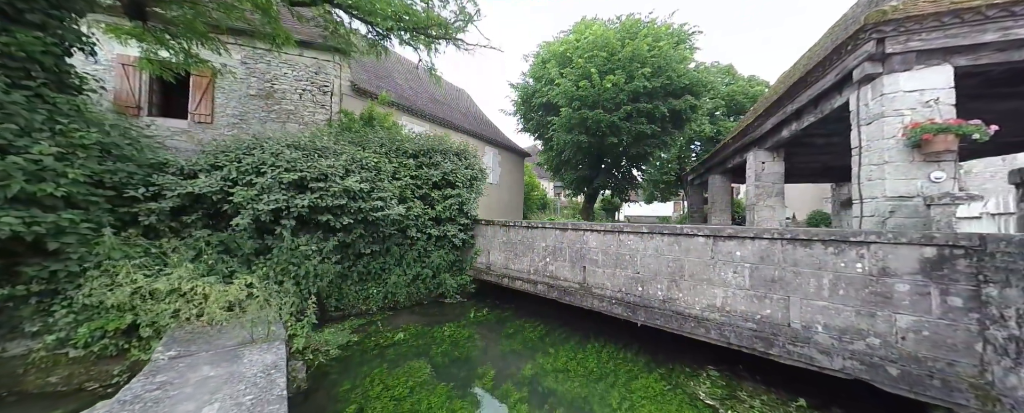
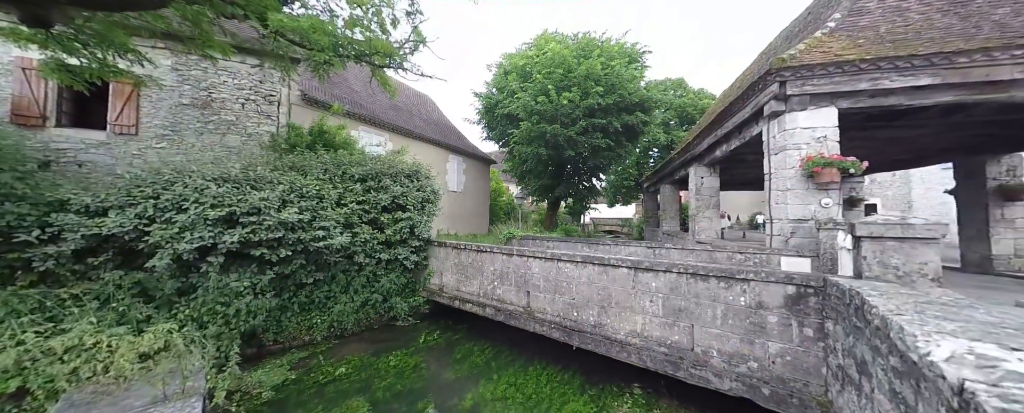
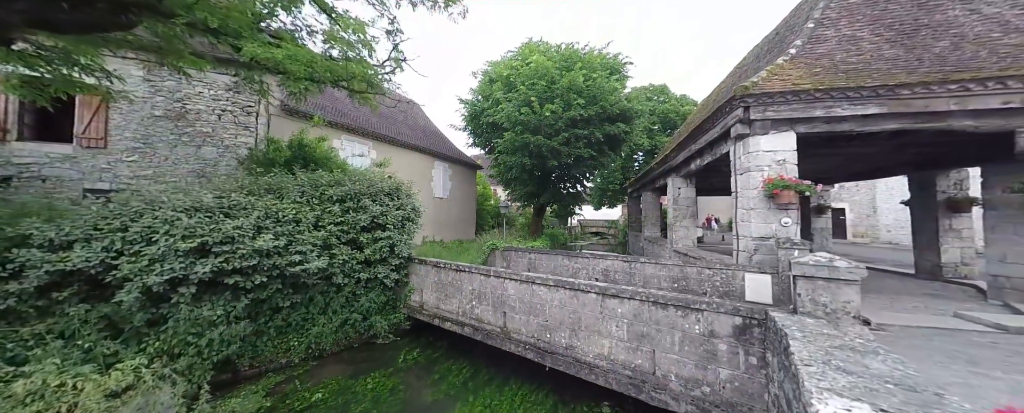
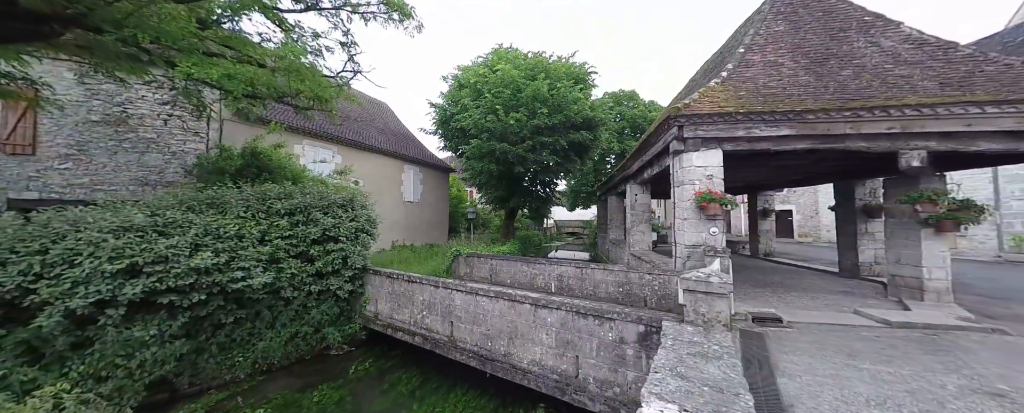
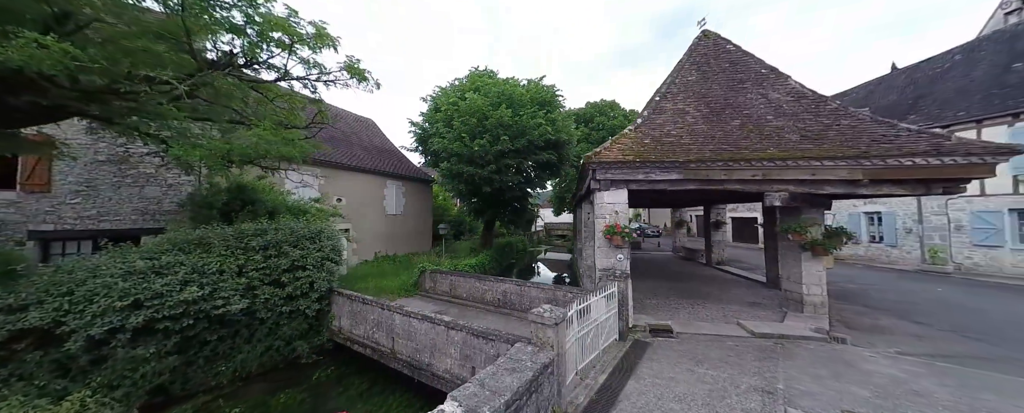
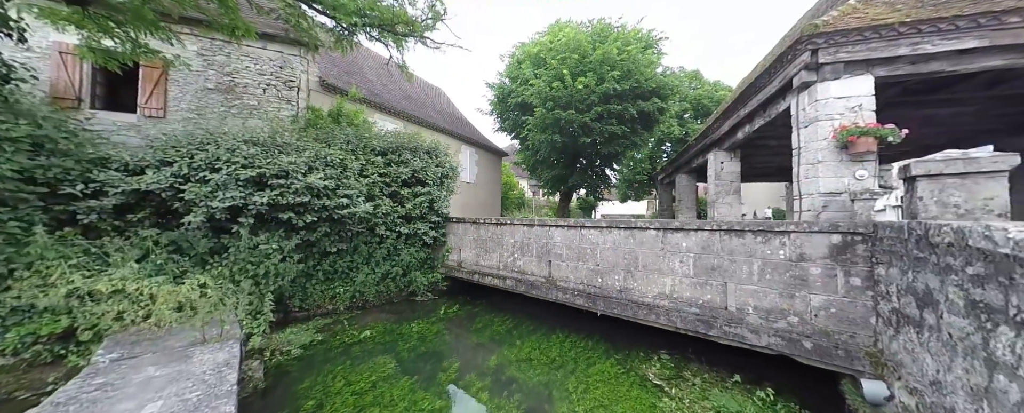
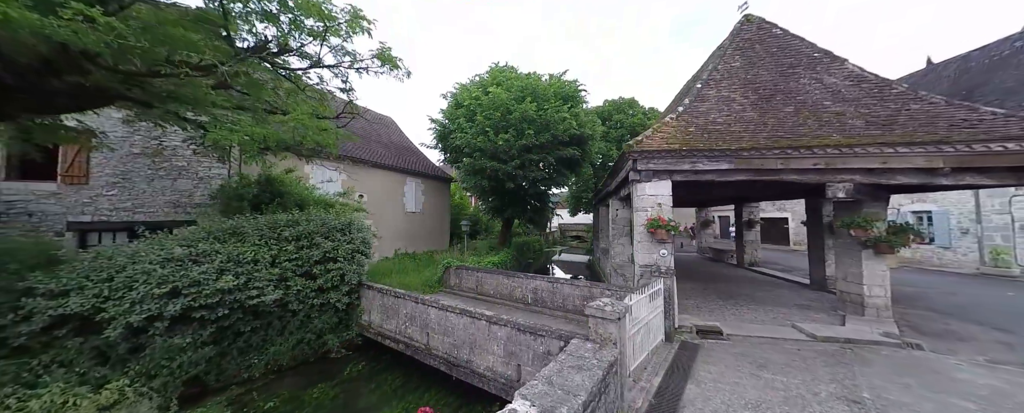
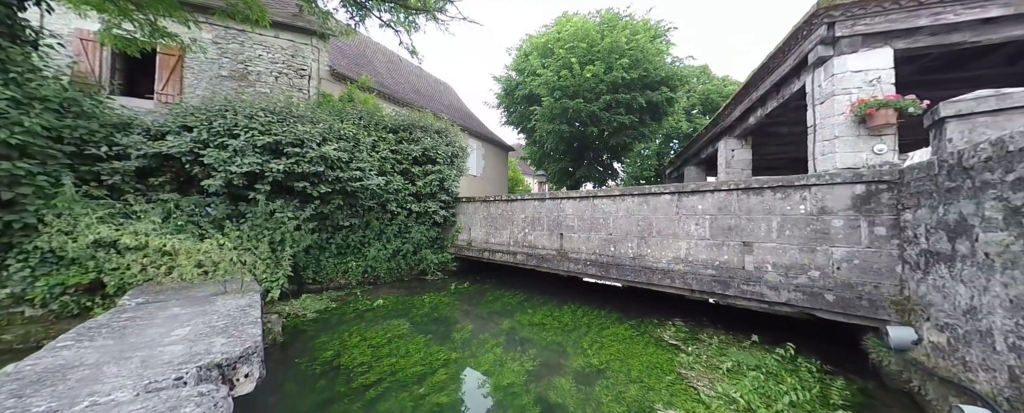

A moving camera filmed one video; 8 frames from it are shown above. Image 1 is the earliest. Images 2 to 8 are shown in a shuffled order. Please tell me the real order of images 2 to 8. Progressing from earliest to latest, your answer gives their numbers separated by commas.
8, 6, 2, 3, 4, 7, 5
